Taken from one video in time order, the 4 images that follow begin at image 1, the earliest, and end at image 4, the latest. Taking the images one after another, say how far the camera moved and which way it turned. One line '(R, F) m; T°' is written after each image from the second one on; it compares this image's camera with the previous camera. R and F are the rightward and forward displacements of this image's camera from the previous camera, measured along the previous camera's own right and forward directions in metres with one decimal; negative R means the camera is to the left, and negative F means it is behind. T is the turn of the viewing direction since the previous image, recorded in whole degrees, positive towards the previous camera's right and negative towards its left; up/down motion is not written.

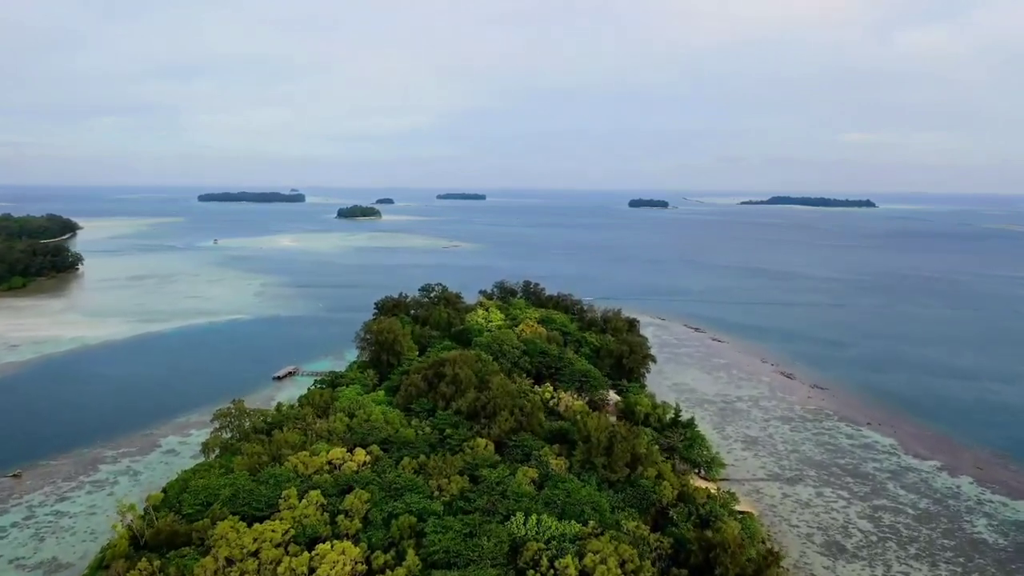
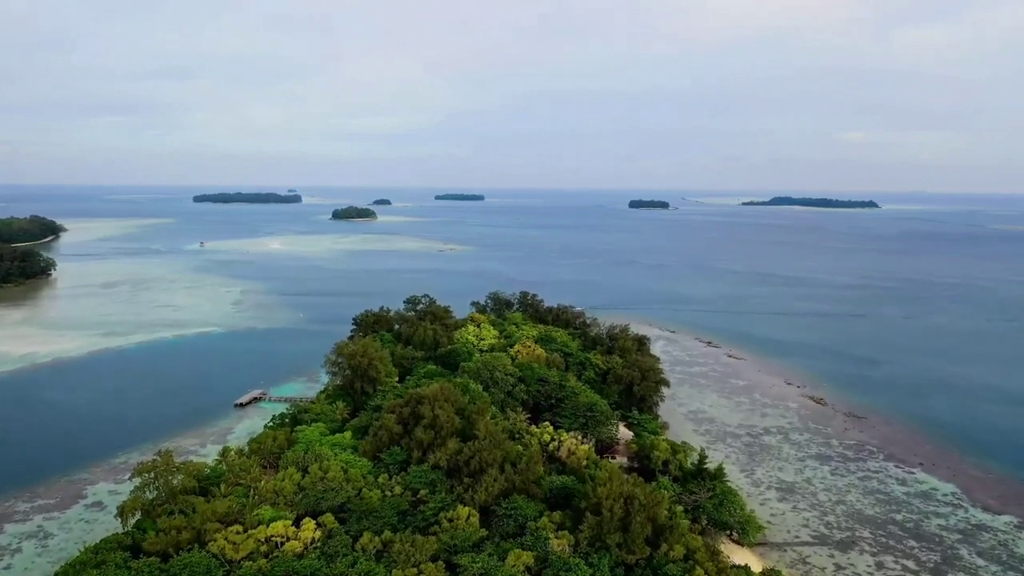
(+0.2, +2.8) m; 0°
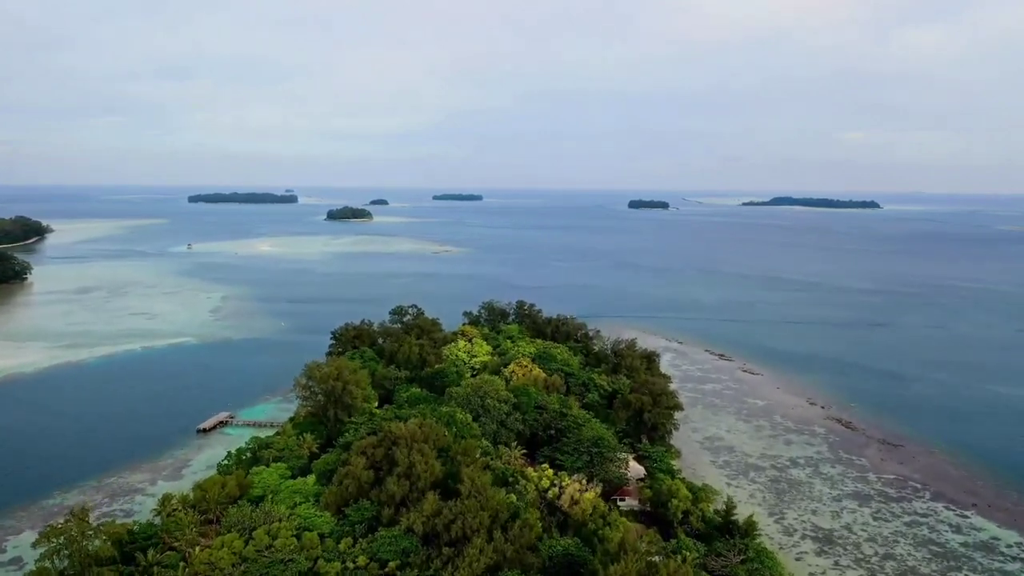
(+0.1, +2.2) m; 0°
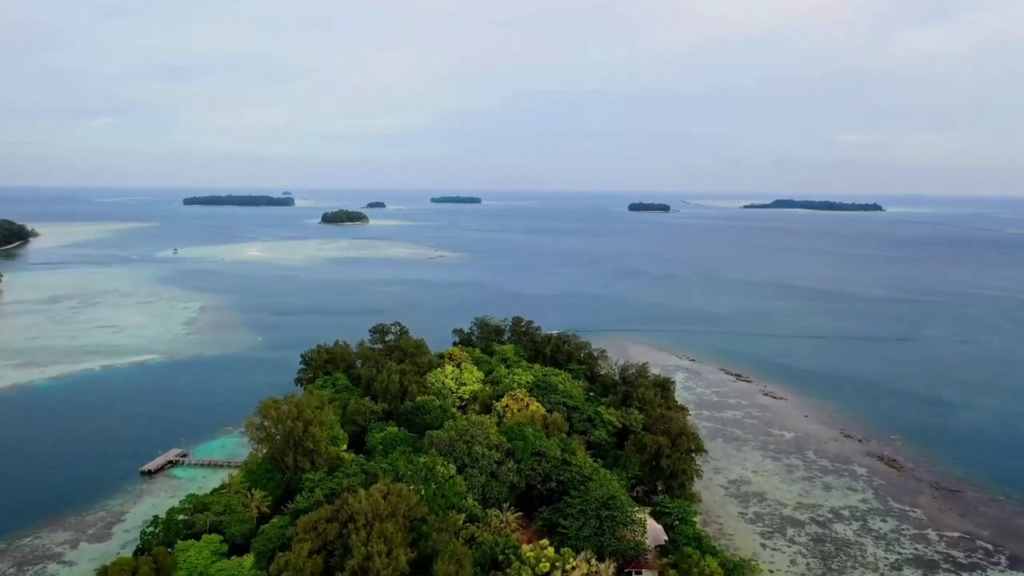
(+0.1, +2.5) m; 0°
